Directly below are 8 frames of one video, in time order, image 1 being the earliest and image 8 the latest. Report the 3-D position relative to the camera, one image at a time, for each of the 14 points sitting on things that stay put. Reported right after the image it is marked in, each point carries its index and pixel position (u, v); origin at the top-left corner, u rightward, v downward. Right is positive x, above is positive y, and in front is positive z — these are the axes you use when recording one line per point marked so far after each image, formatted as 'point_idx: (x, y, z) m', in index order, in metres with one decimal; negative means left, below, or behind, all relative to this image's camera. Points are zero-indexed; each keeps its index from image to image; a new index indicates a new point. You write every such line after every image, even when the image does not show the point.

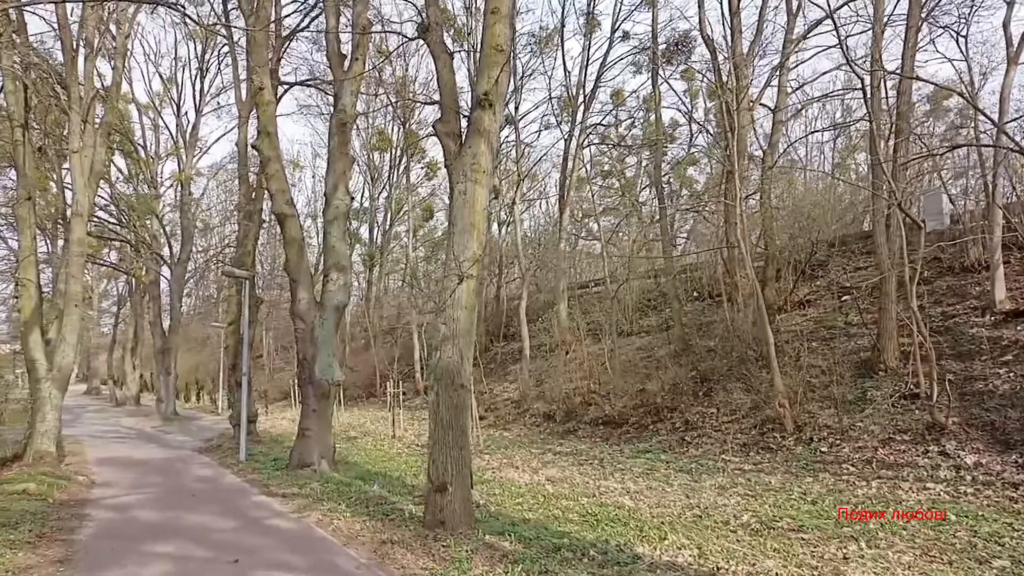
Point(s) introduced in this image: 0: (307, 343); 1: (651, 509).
0: (-3.8, -1.0, +13.4) m
1: (+1.7, -2.7, +8.7) m
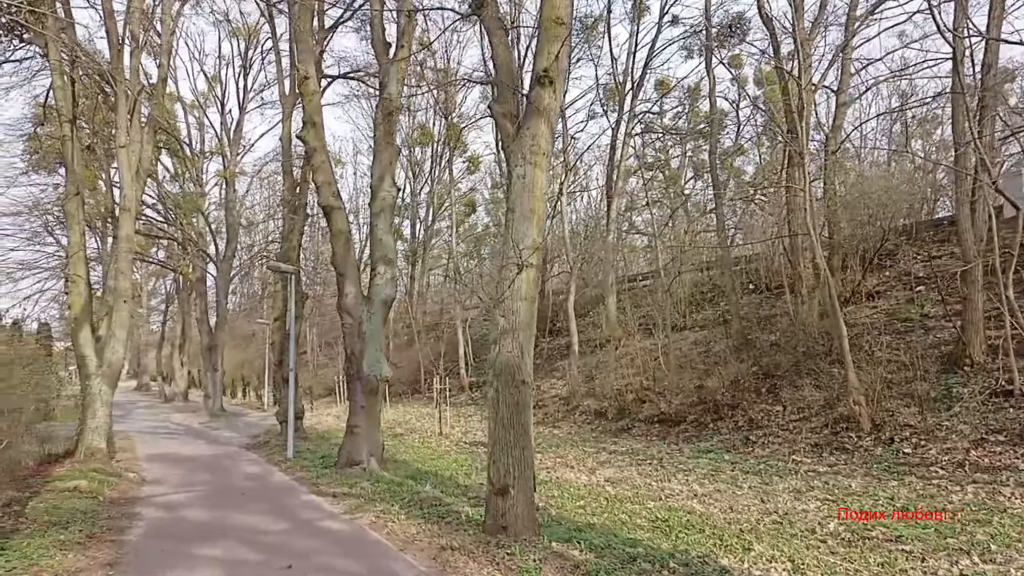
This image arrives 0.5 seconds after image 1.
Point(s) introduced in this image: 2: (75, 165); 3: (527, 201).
0: (-2.8, -0.9, +13.1) m
1: (+2.4, -2.5, +8.1) m
2: (-8.4, +2.4, +13.8) m
3: (+0.2, +0.9, +7.4) m
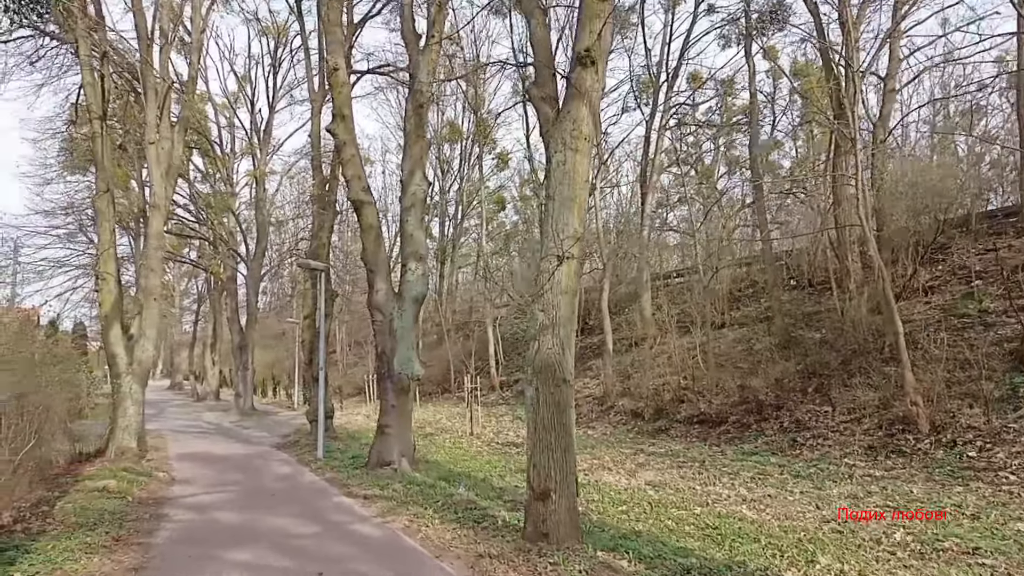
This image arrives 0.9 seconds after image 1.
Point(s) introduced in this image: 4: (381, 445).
0: (-2.2, -0.9, +12.8) m
1: (+2.8, -2.5, +7.6) m
2: (-7.8, +2.4, +13.7) m
3: (+0.5, +1.0, +7.0) m
4: (-2.3, -2.7, +12.5) m
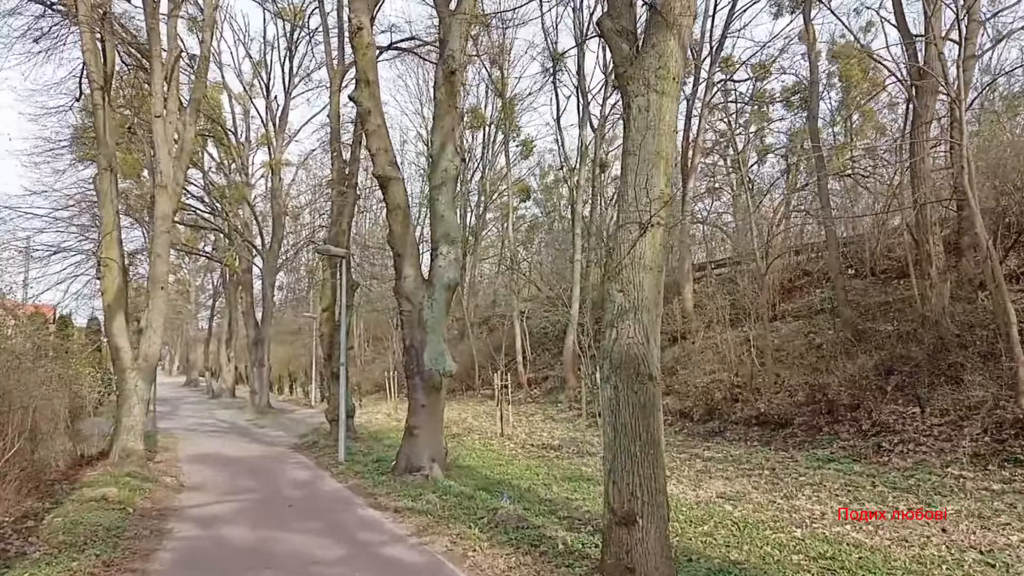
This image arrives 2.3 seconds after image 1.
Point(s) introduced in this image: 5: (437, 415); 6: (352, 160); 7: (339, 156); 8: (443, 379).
0: (-1.6, -0.6, +11.5) m
1: (+3.4, -2.3, +6.2) m
2: (-7.1, +2.6, +12.6) m
3: (+1.1, +1.2, +5.7) m
4: (-1.6, -2.5, +11.2) m
5: (-1.2, -2.0, +11.3) m
6: (-3.9, +3.1, +17.6) m
7: (-4.3, +3.3, +17.9) m
8: (-1.1, -1.4, +11.3) m
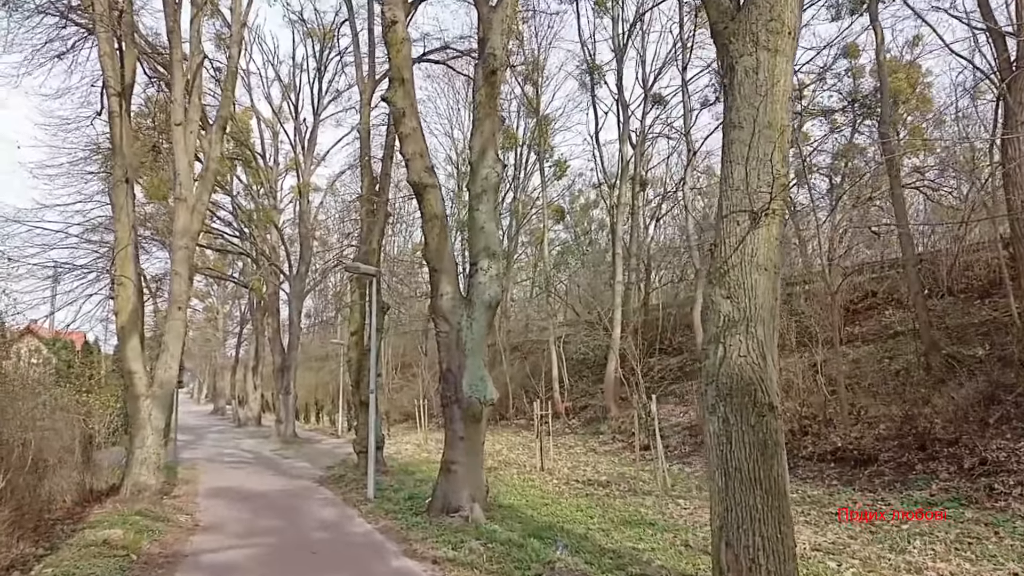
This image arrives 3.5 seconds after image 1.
0: (-0.9, -0.9, +10.4) m
1: (+3.9, -2.3, +4.9) m
2: (-6.3, +2.3, +11.8) m
3: (+1.6, +1.1, +4.6) m
4: (-0.9, -2.7, +10.0) m
5: (-0.5, -2.2, +10.1) m
6: (-3.0, +2.6, +16.7) m
7: (-3.4, +2.7, +17.0) m
8: (-0.4, -1.7, +10.1) m
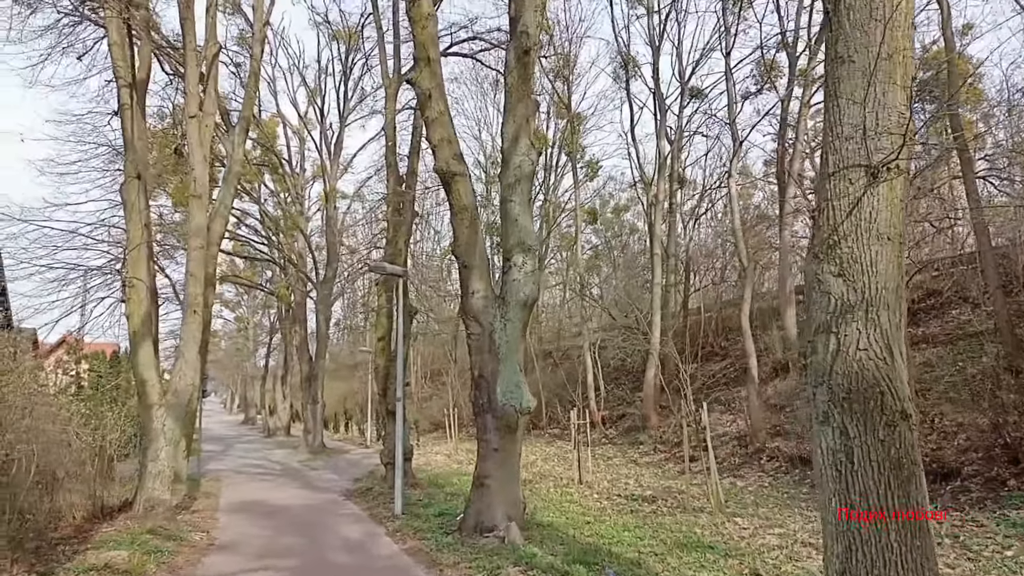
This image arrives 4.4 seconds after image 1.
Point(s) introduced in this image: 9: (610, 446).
0: (-0.4, -0.9, +9.5) m
1: (+4.2, -2.2, +3.8) m
2: (-5.8, +2.3, +11.1) m
3: (+1.8, +1.2, +3.6) m
4: (-0.4, -2.7, +9.1) m
5: (0.0, -2.2, +9.2) m
6: (-2.3, +2.5, +15.9) m
7: (-2.6, +2.7, +16.2) m
8: (+0.1, -1.6, +9.2) m
9: (+2.5, -4.1, +18.5) m
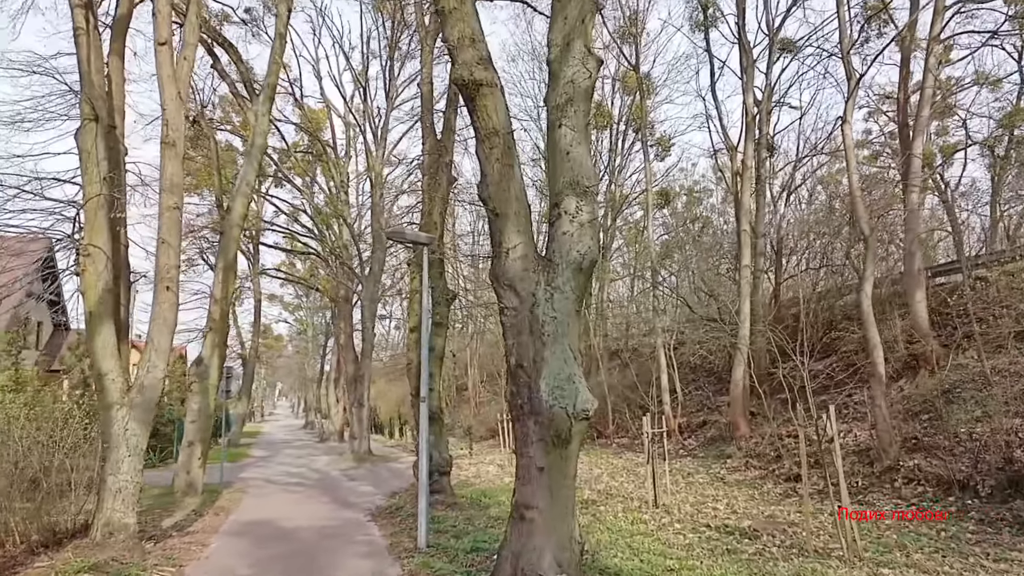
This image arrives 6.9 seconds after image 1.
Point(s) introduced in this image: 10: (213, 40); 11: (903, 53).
0: (+0.1, -0.5, +6.8) m
1: (+4.1, -1.7, +0.7) m
2: (-5.2, +2.6, +9.0) m
3: (+1.7, +1.7, +0.8) m
4: (+0.1, -2.3, +6.5) m
5: (+0.5, -1.8, +6.5) m
6: (-1.2, +2.9, +13.4) m
7: (-1.6, +3.0, +13.8) m
8: (+0.5, -1.2, +6.5) m
9: (+3.8, -3.7, +15.5) m
10: (-6.6, +5.5, +16.0) m
11: (+8.4, +5.0, +15.5) m
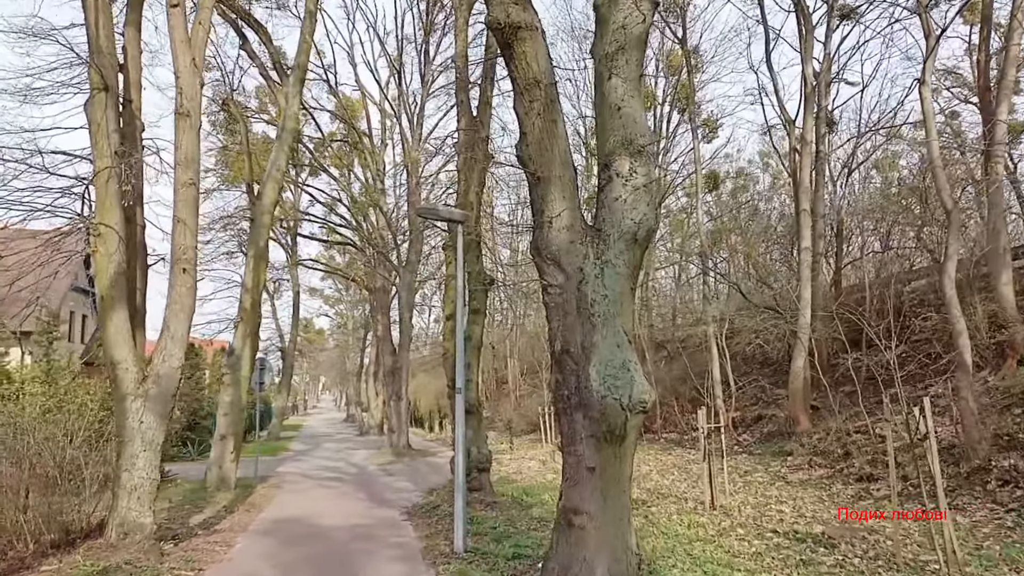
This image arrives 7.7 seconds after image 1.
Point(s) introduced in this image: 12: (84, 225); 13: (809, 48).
0: (+0.5, -0.2, +6.0) m
1: (+4.2, -1.5, -0.3) m
2: (-4.7, +2.8, +8.4) m
3: (+1.8, +1.9, -0.2) m
4: (+0.4, -2.1, +5.6) m
5: (+0.8, -1.6, +5.6) m
6: (-0.5, +3.1, +12.6) m
7: (-0.8, +3.3, +13.0) m
8: (+0.9, -1.0, +5.6) m
9: (+4.7, -3.4, +14.5) m
10: (-5.8, +5.7, +15.4) m
11: (+9.2, +5.4, +14.1) m
12: (-5.0, +0.7, +8.5) m
13: (+6.9, +5.7, +16.9) m
